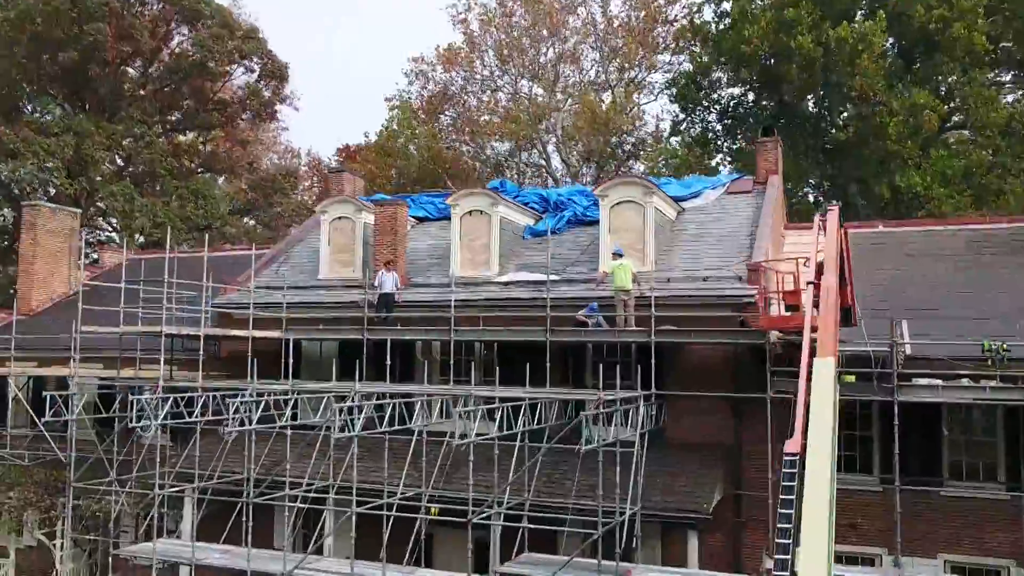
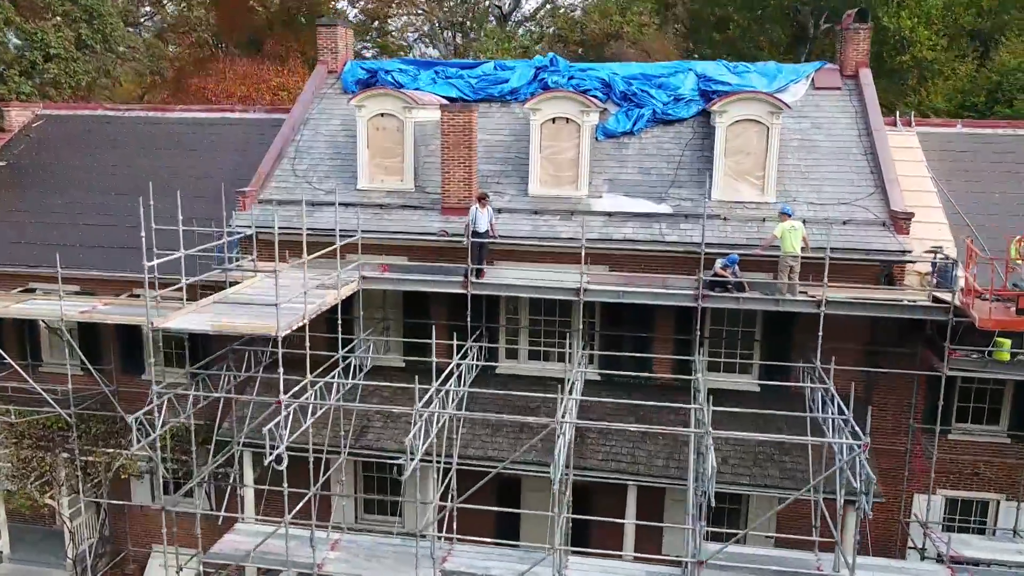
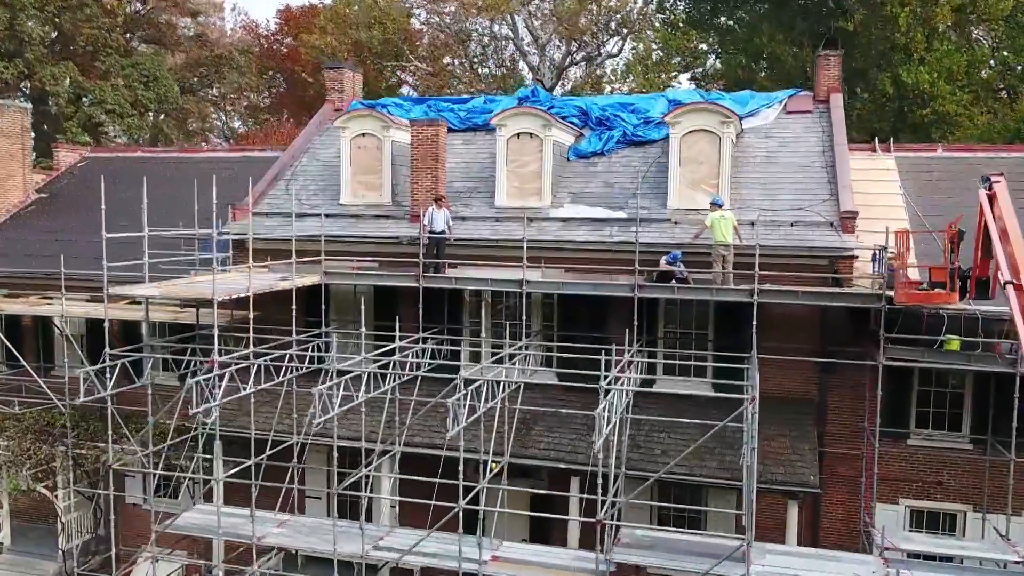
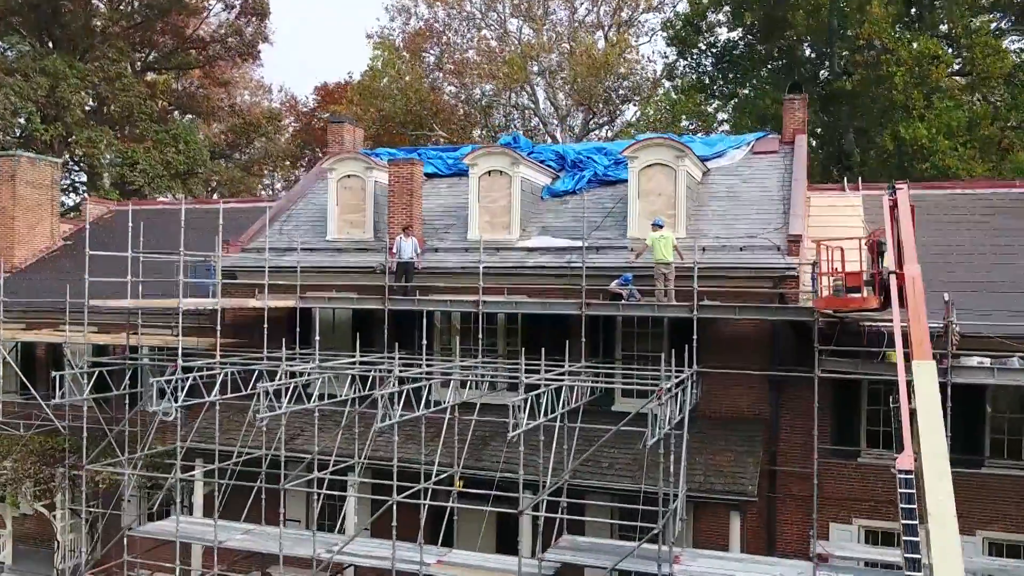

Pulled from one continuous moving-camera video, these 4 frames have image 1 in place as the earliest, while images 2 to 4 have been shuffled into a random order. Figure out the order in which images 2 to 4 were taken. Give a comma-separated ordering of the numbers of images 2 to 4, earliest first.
4, 3, 2
